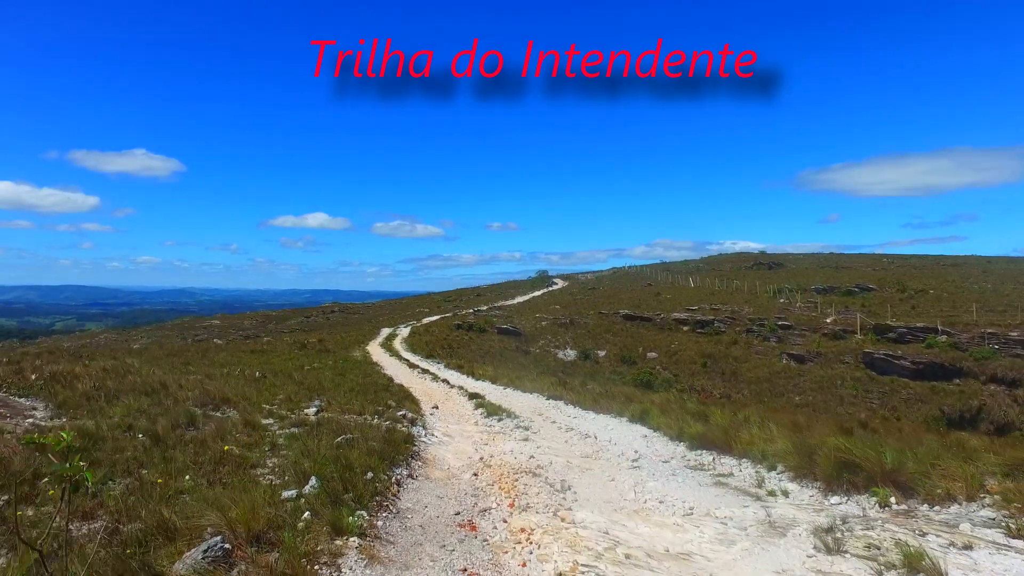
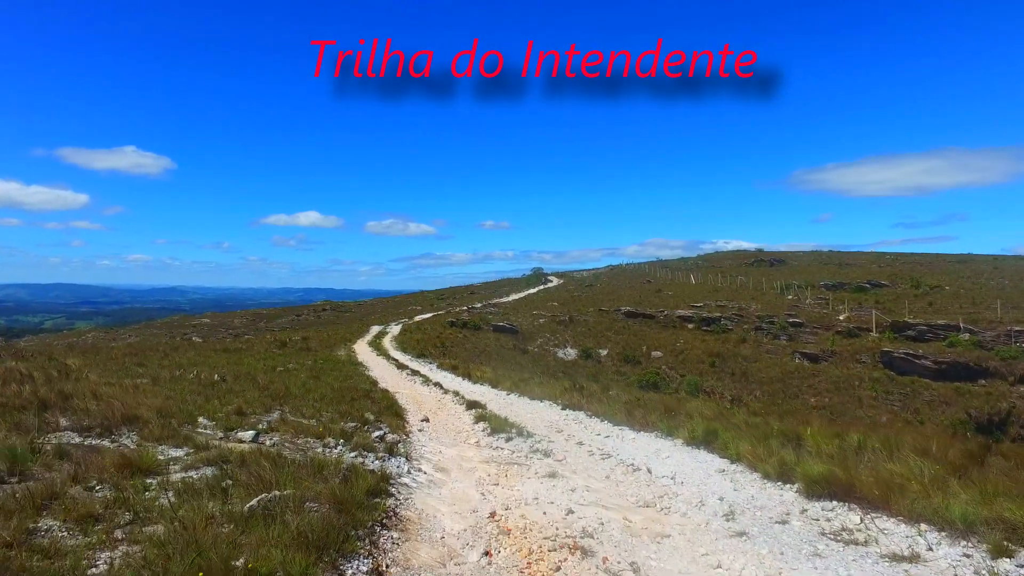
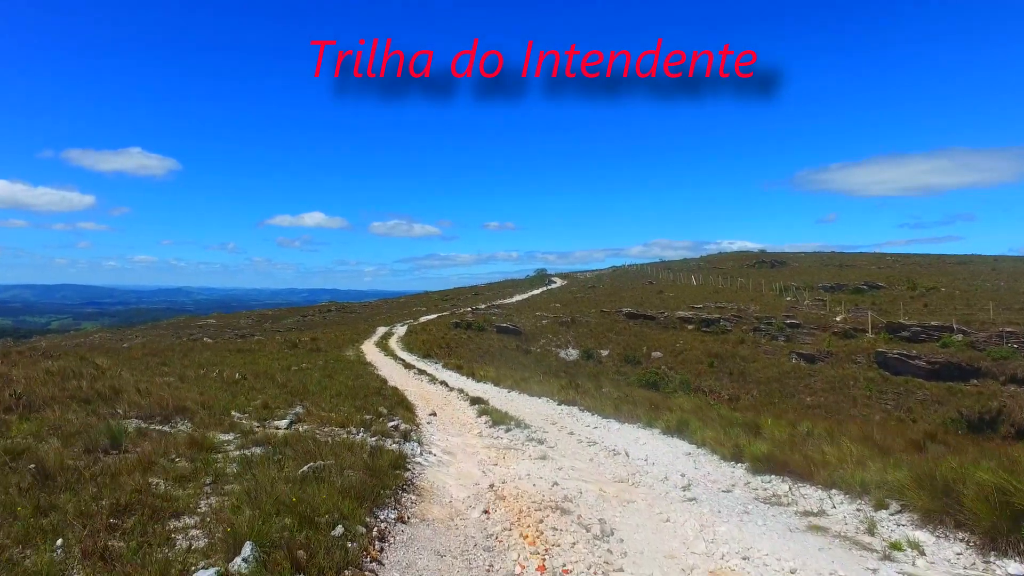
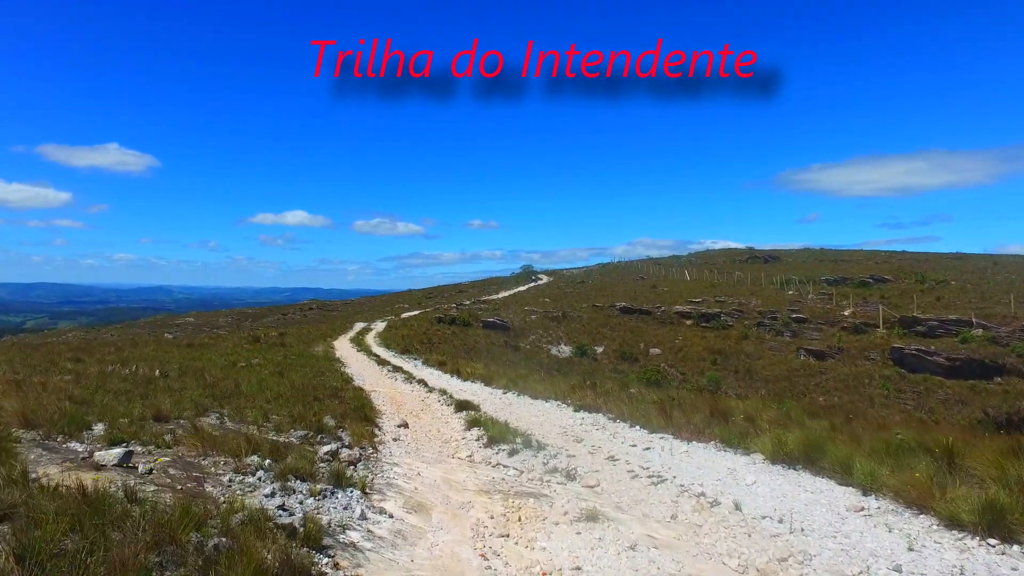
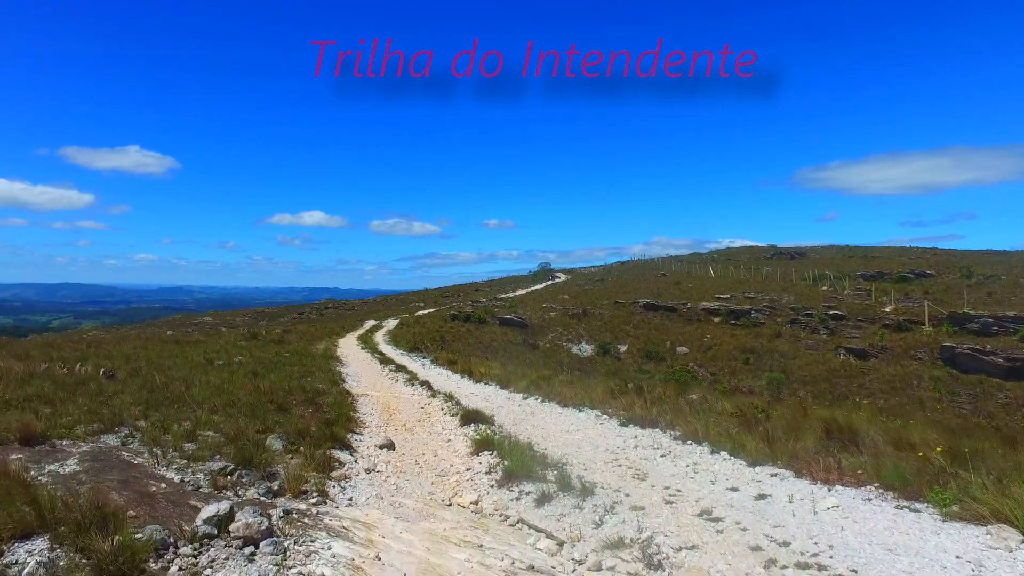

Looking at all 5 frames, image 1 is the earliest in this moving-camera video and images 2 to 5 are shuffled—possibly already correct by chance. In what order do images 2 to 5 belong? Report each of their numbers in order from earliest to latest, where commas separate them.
3, 2, 4, 5
